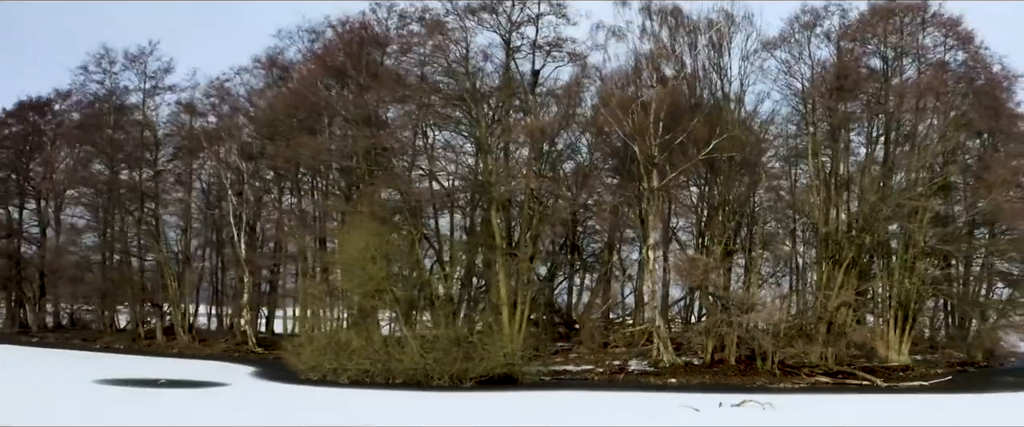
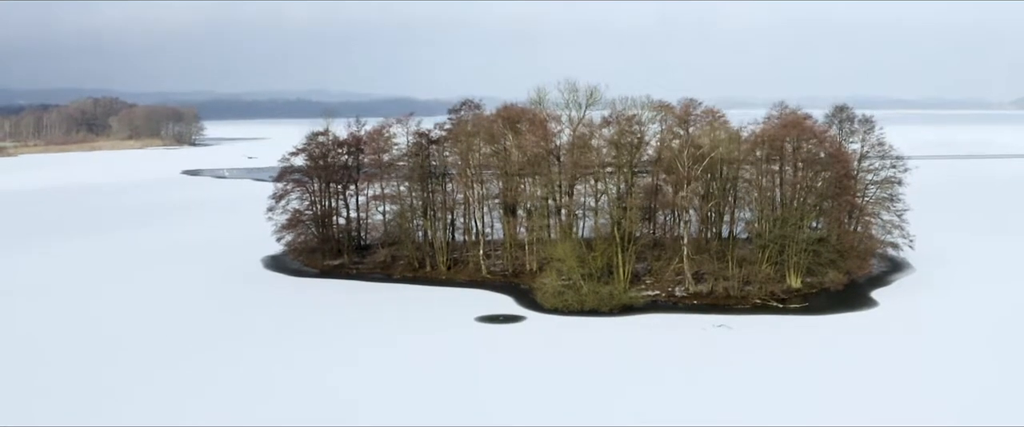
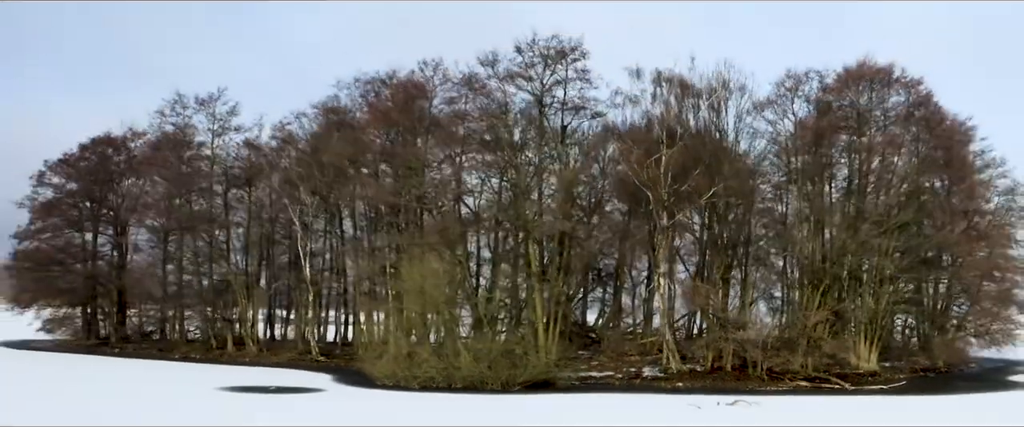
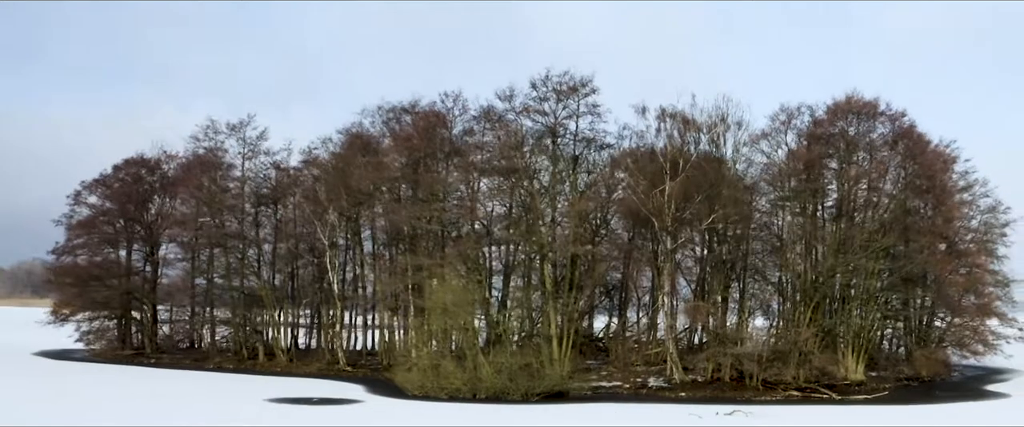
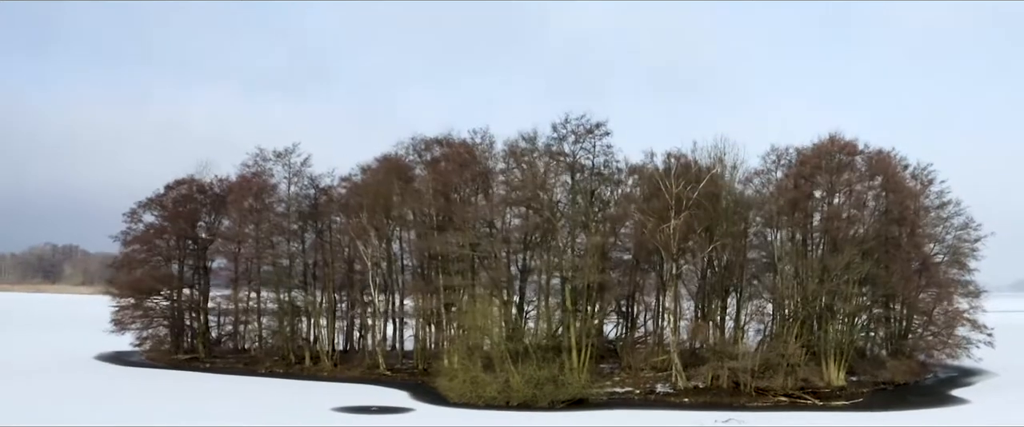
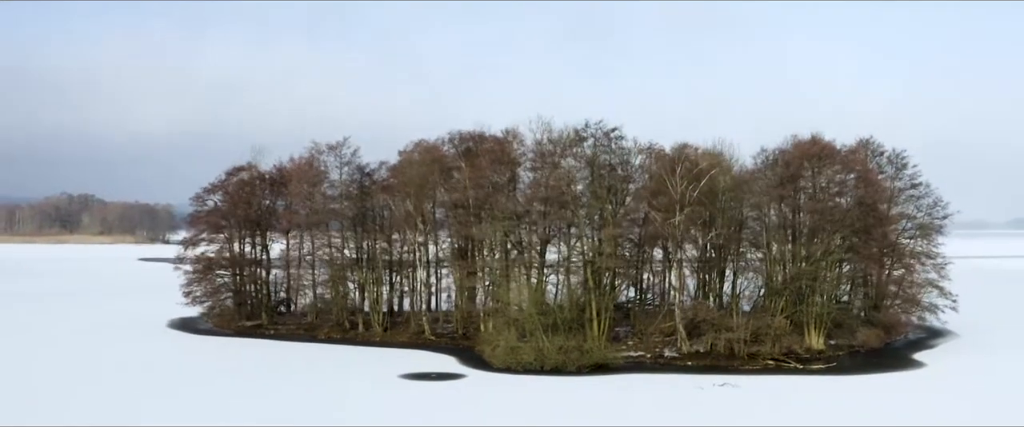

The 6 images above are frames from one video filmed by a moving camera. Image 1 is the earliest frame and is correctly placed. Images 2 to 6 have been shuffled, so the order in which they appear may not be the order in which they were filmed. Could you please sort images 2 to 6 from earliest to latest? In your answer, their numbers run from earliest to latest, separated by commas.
3, 4, 5, 6, 2
